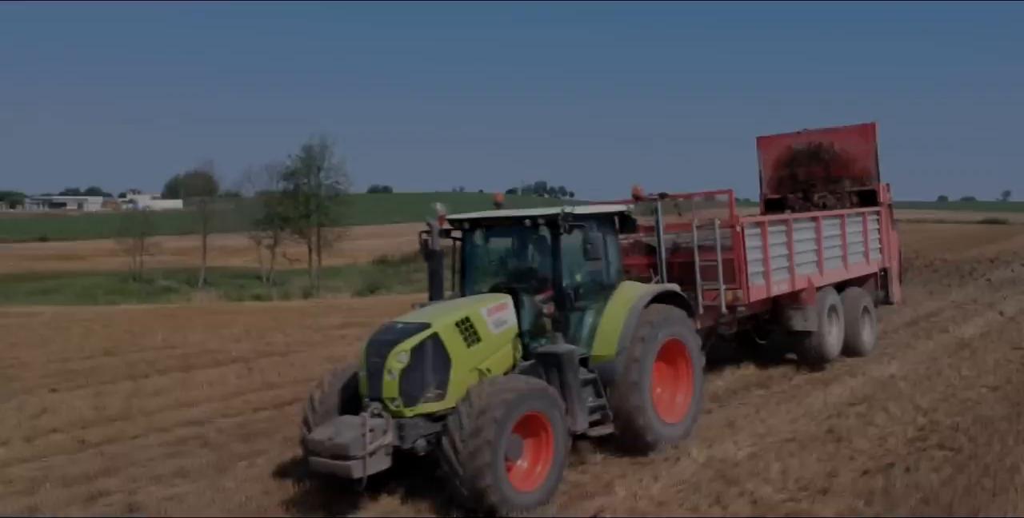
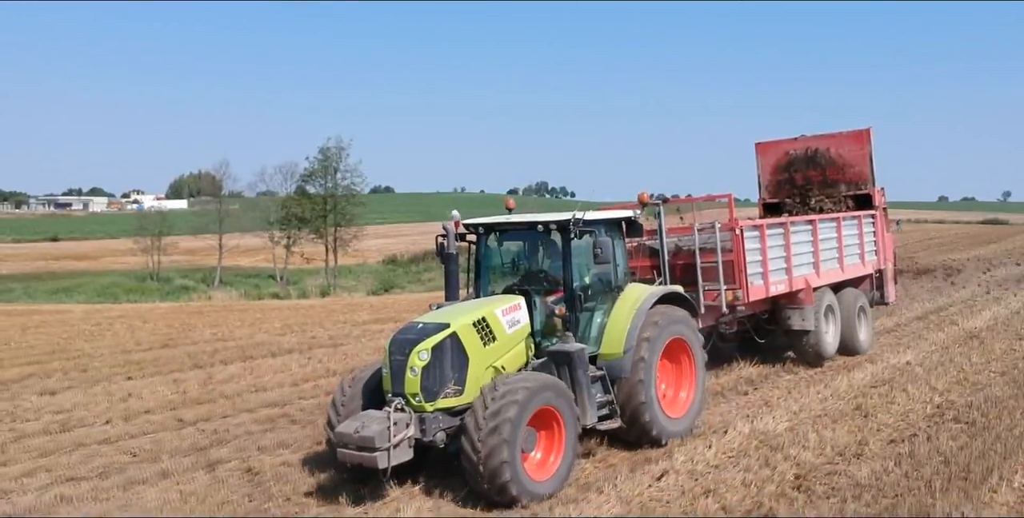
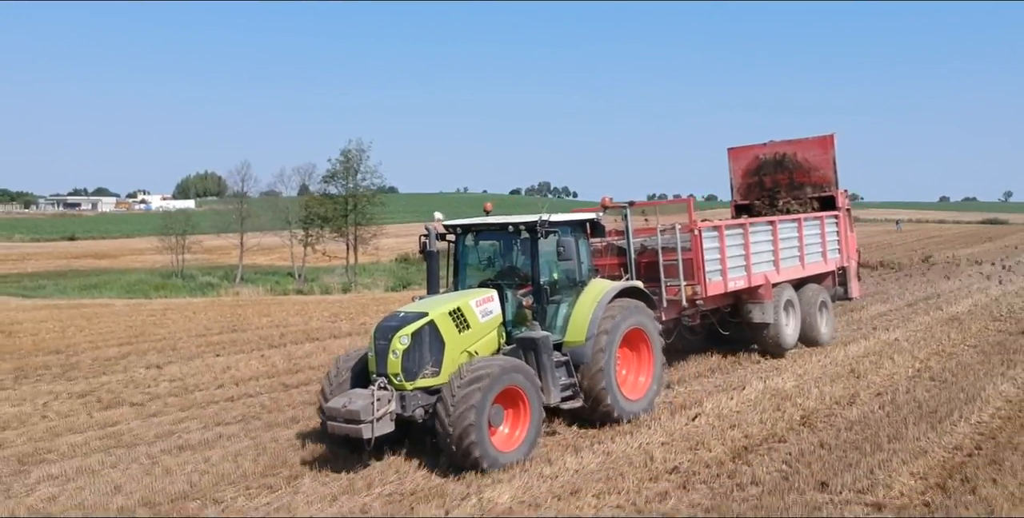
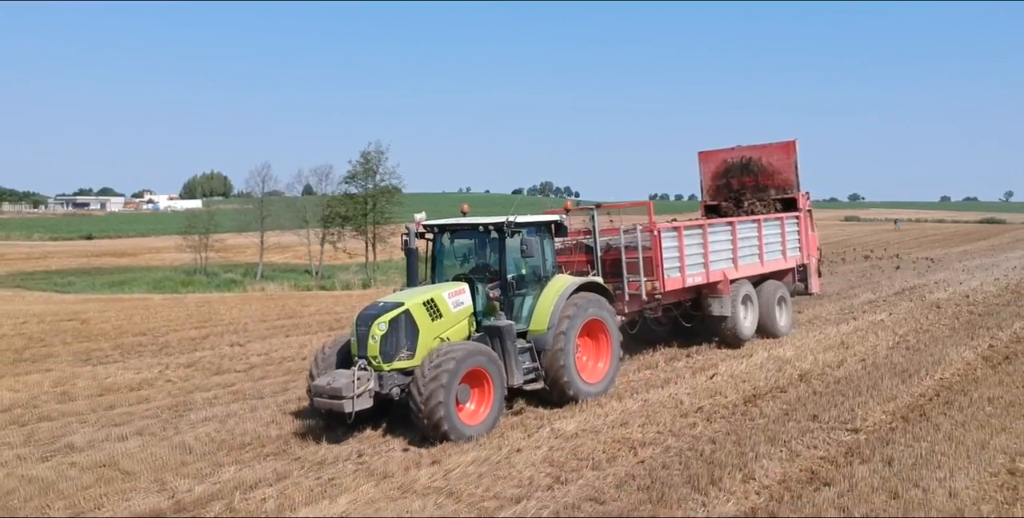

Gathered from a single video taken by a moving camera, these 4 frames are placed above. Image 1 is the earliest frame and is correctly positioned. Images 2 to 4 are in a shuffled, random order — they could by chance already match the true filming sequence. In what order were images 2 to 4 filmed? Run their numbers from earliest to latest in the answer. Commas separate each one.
2, 3, 4
